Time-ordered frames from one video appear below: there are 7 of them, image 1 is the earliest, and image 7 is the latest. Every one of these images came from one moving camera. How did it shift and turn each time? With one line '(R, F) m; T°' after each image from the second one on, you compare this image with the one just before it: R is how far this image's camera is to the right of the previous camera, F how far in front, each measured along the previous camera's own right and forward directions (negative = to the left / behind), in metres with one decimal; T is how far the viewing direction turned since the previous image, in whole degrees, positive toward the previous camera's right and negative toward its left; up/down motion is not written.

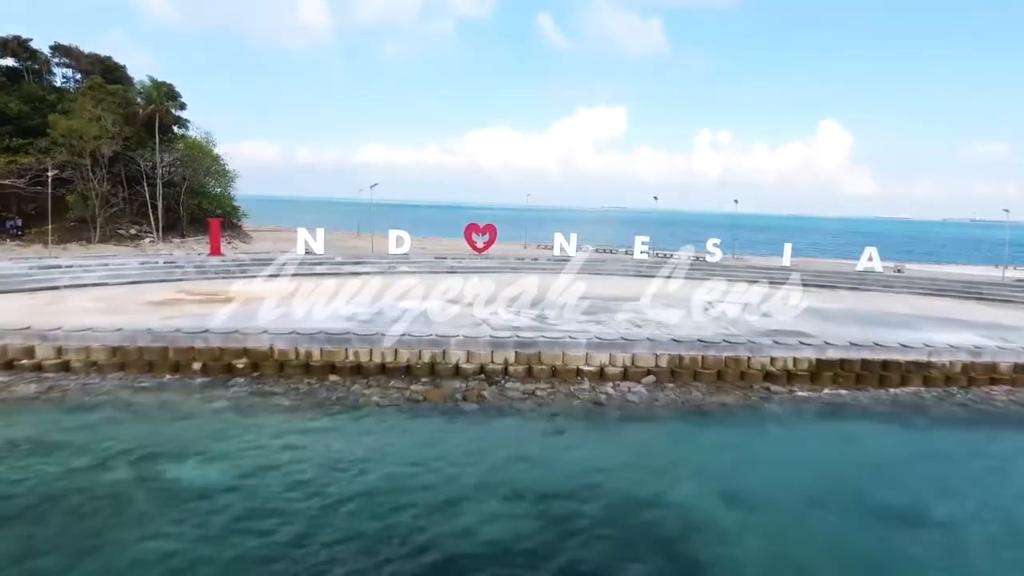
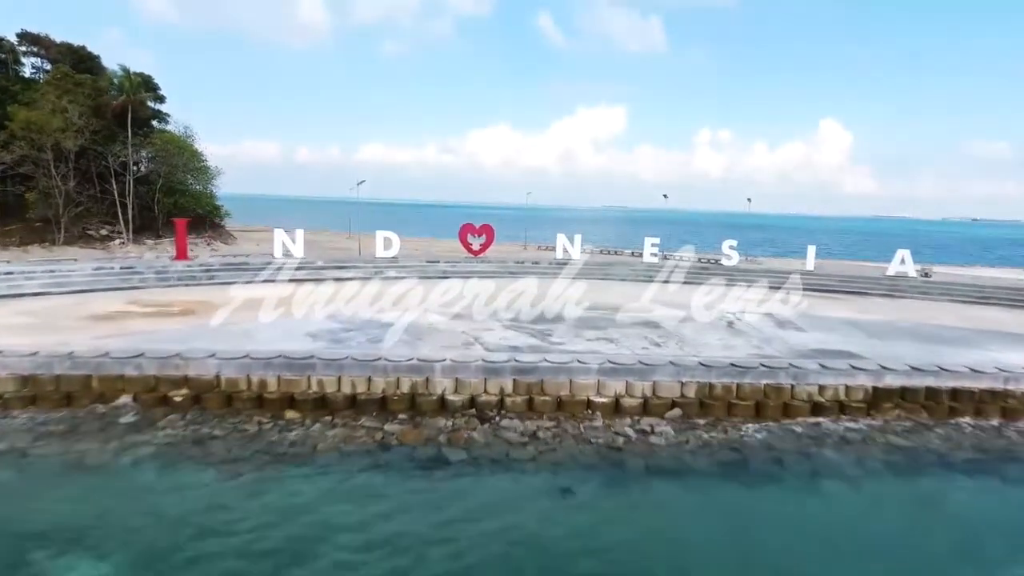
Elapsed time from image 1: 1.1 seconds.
(0.0, +2.1) m; 0°
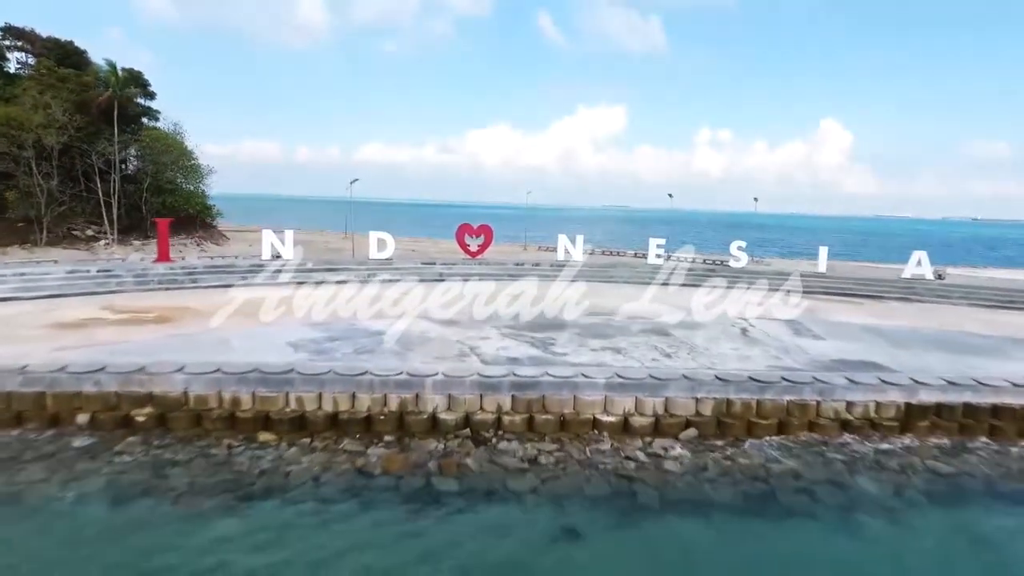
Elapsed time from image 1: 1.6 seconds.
(0.0, +0.9) m; 0°
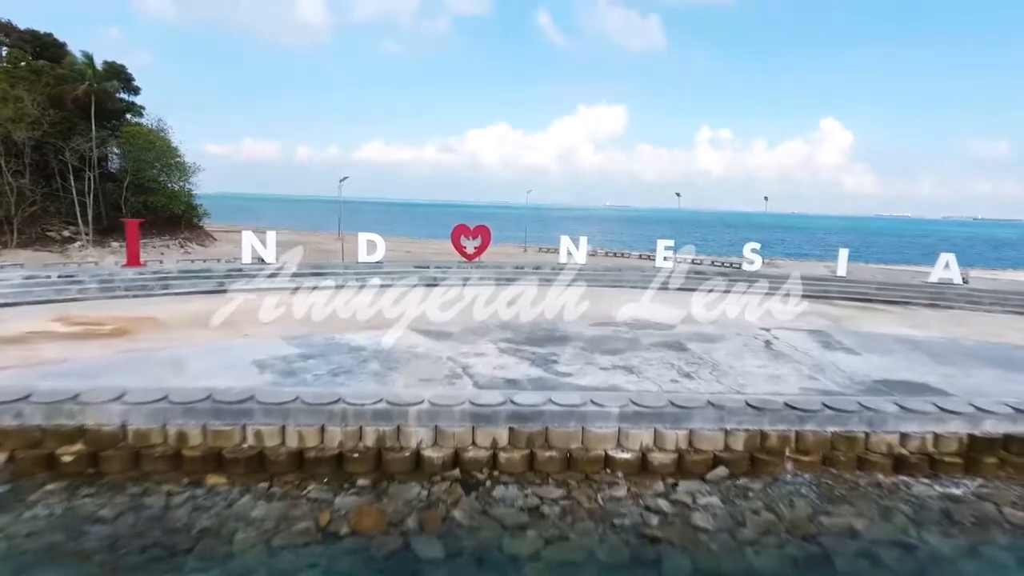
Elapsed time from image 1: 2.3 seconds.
(0.0, +1.4) m; 0°
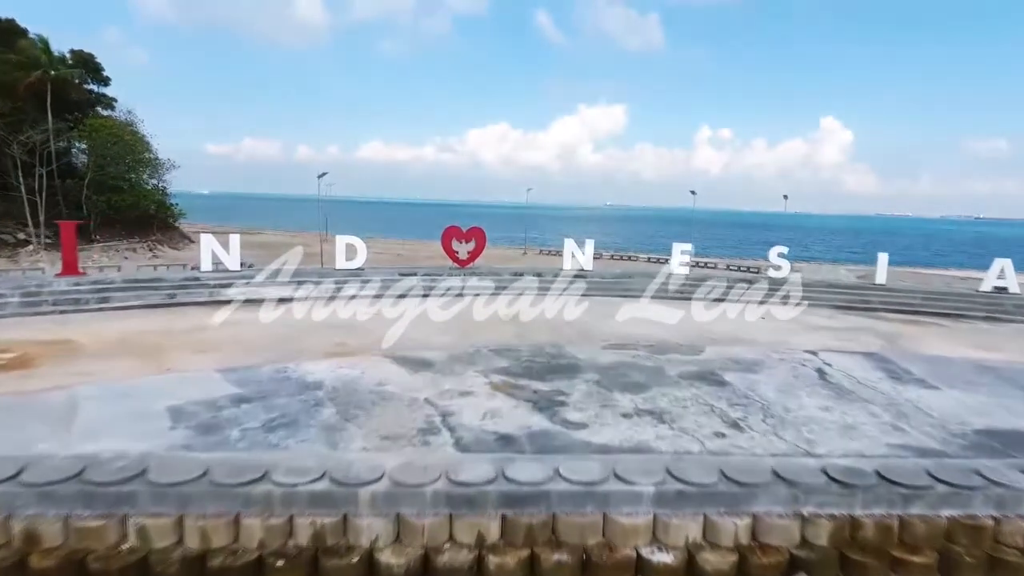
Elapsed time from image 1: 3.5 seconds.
(0.0, +2.3) m; 0°
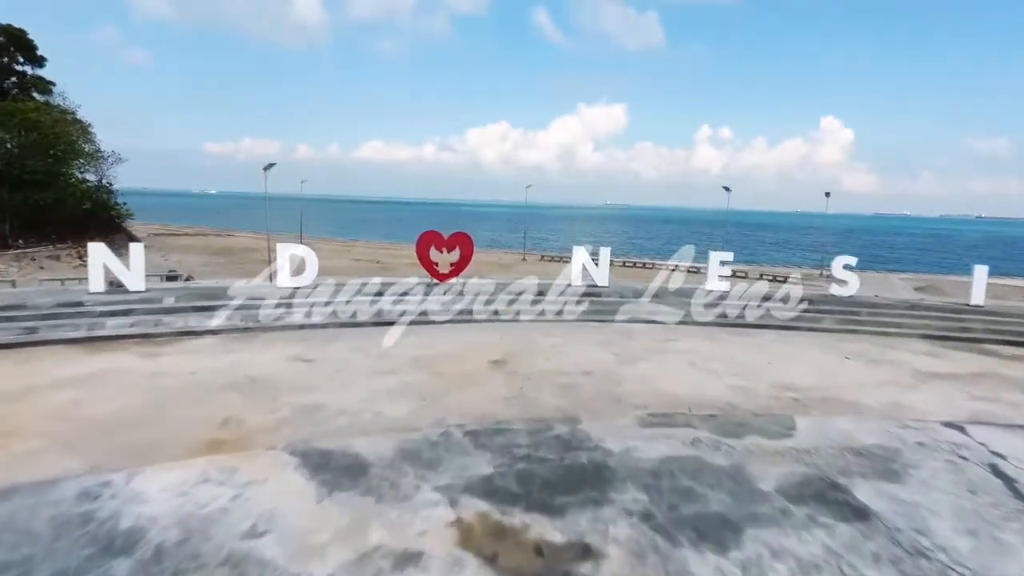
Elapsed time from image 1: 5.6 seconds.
(+0.1, +4.0) m; 0°
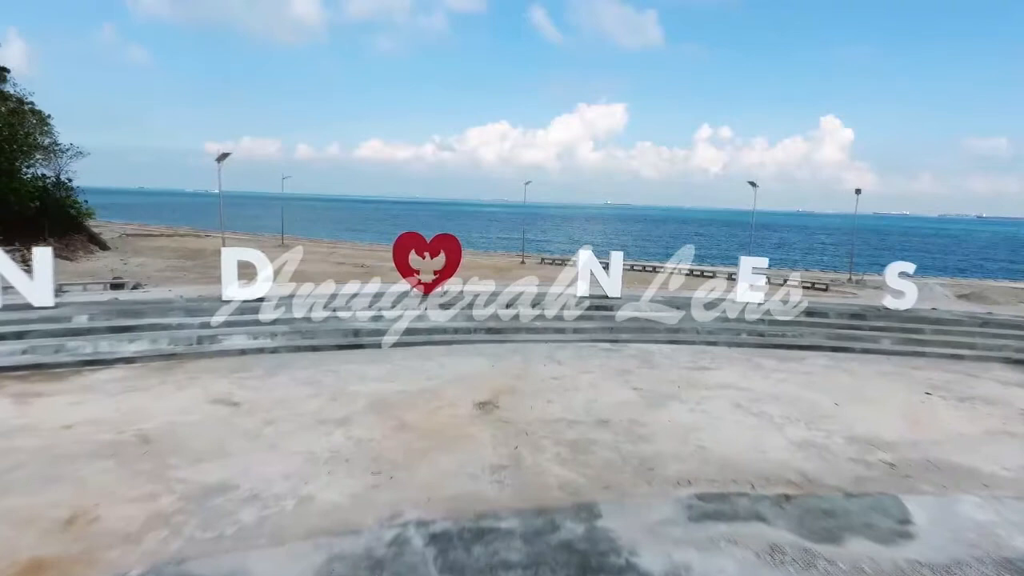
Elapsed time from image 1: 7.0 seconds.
(+0.1, +2.3) m; 0°
